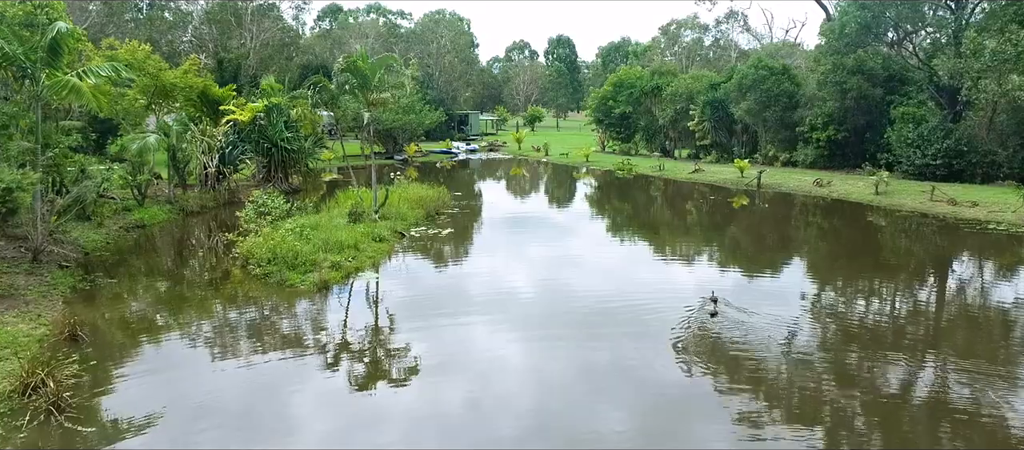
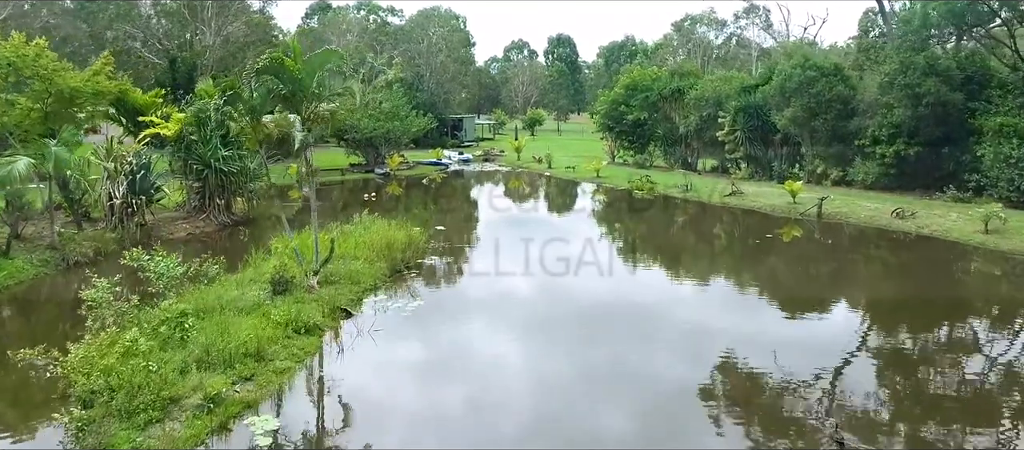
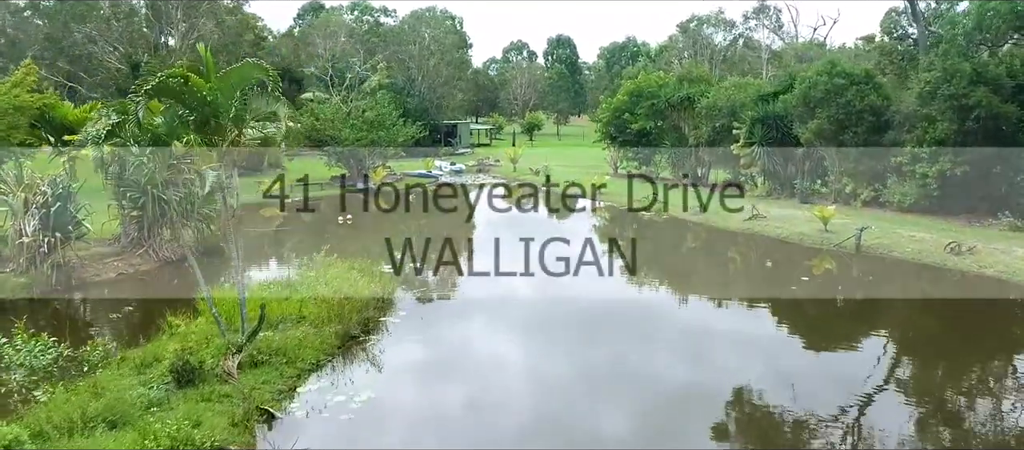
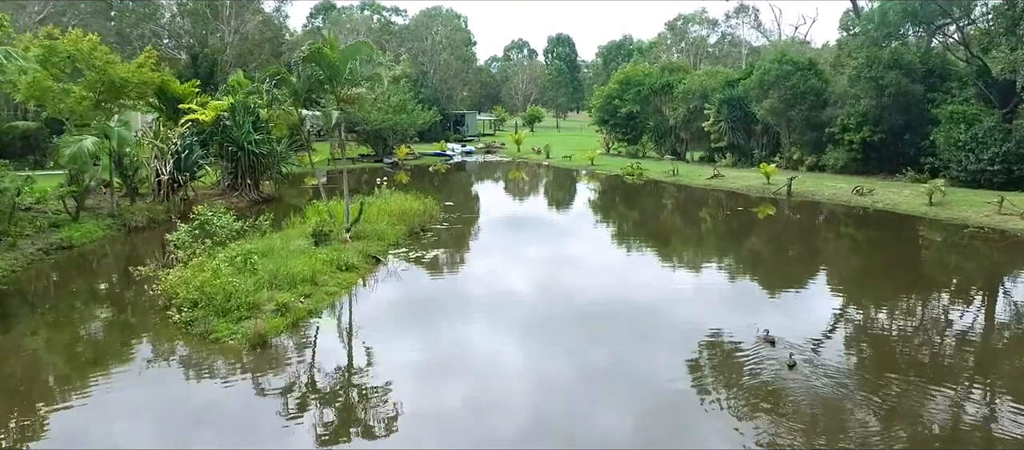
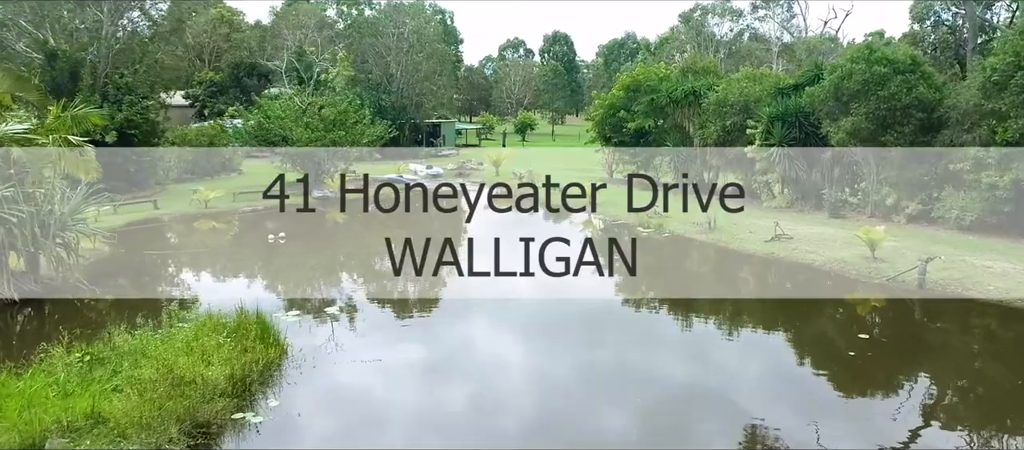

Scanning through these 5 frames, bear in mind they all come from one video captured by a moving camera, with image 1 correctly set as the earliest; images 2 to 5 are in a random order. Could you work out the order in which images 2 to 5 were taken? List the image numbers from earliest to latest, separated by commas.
4, 2, 3, 5
